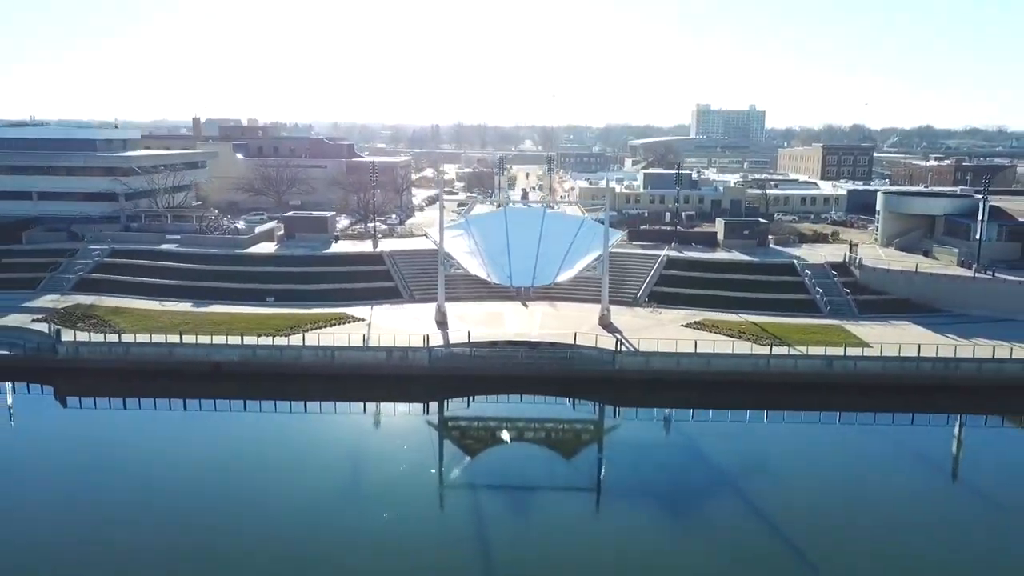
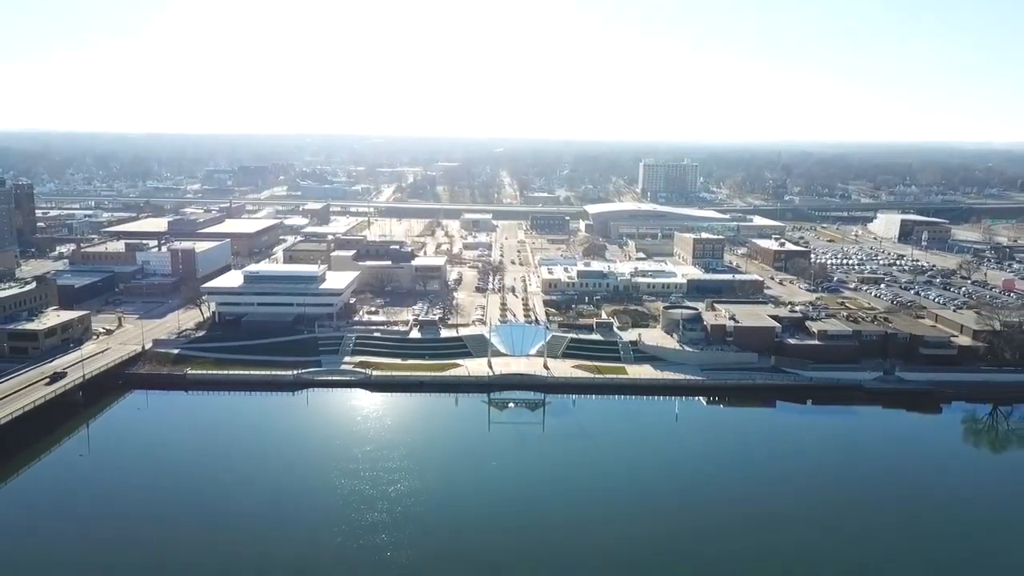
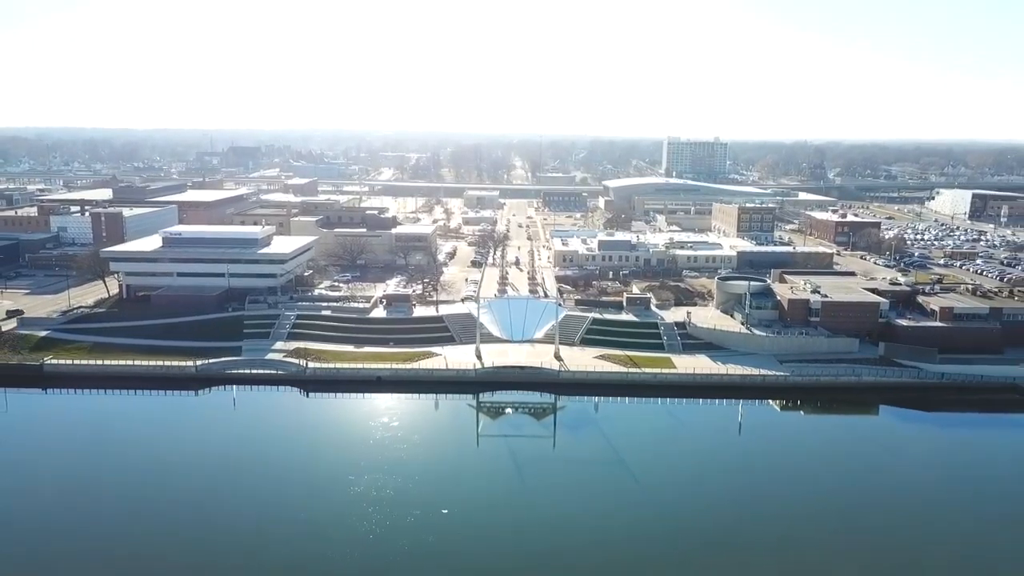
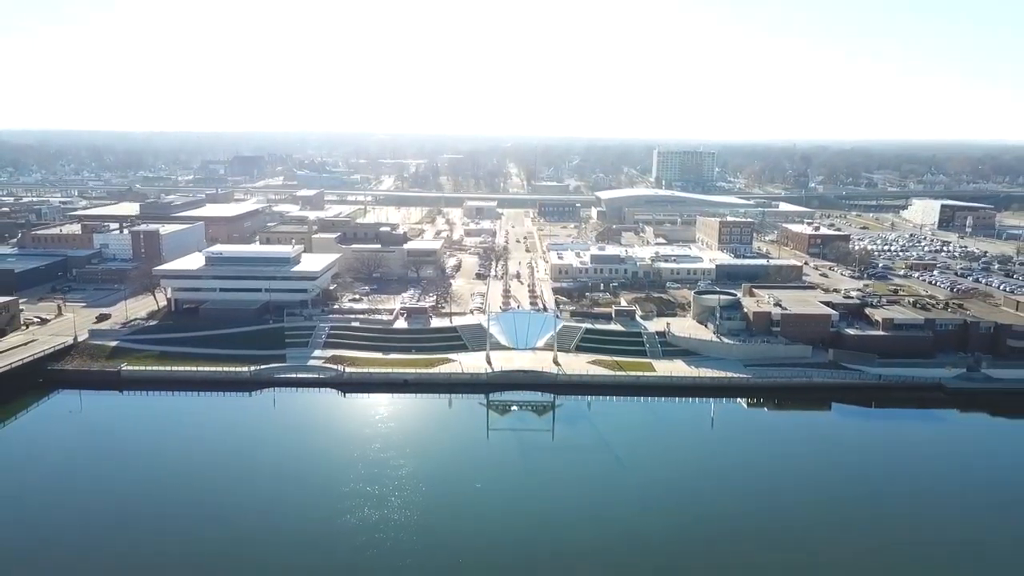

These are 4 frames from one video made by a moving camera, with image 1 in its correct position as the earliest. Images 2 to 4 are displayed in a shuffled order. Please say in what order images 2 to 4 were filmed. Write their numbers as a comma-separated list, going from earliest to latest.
3, 4, 2
